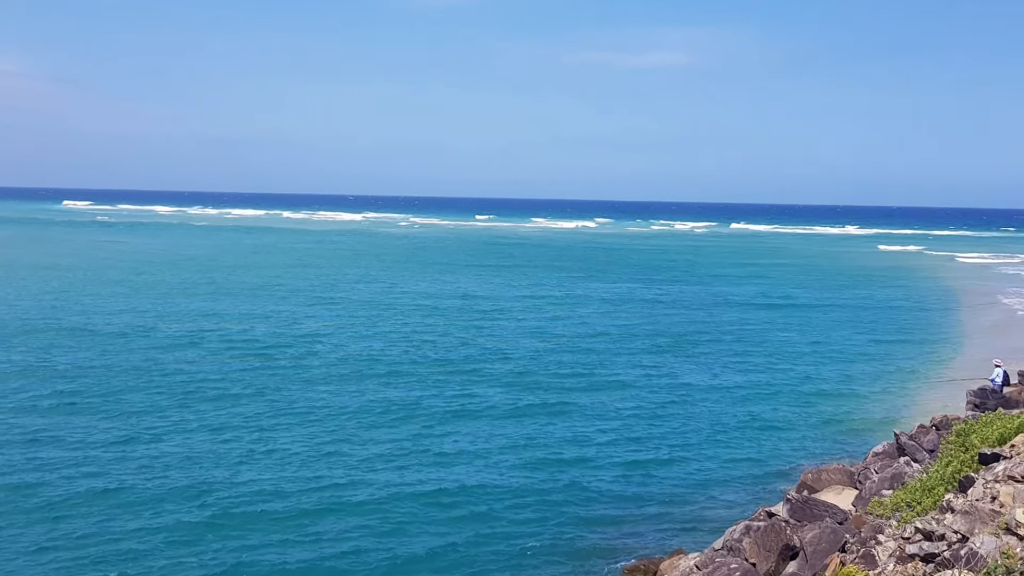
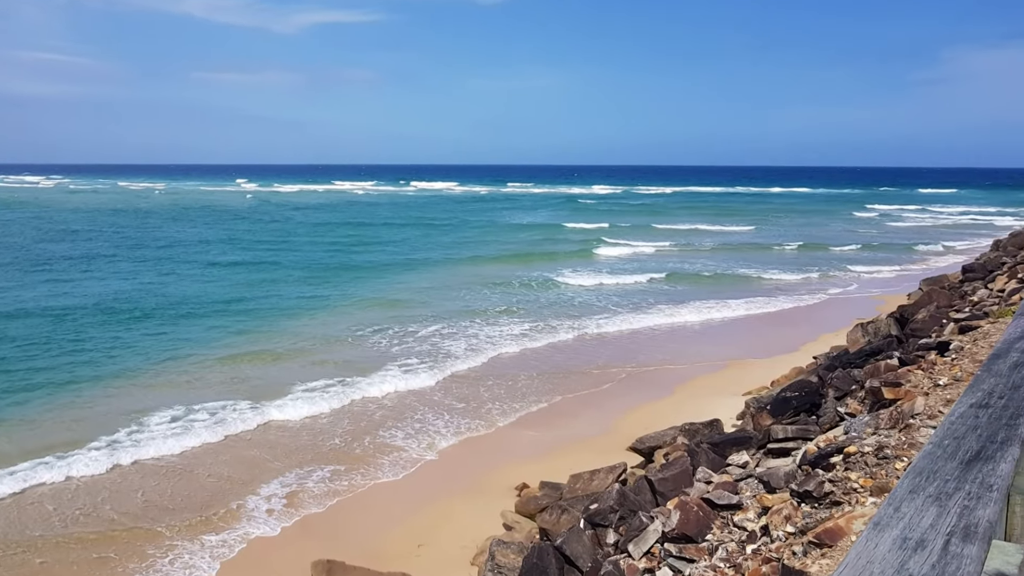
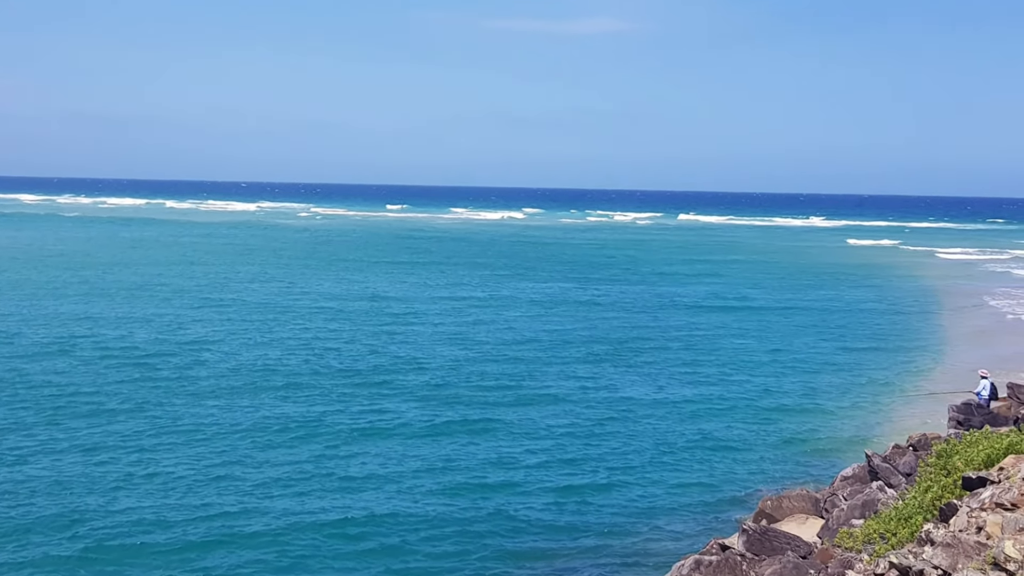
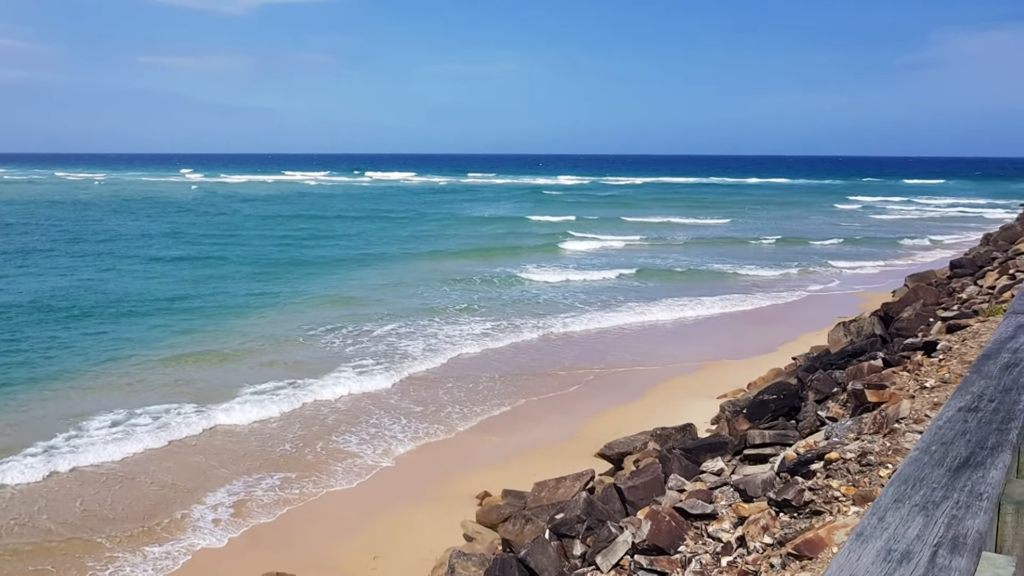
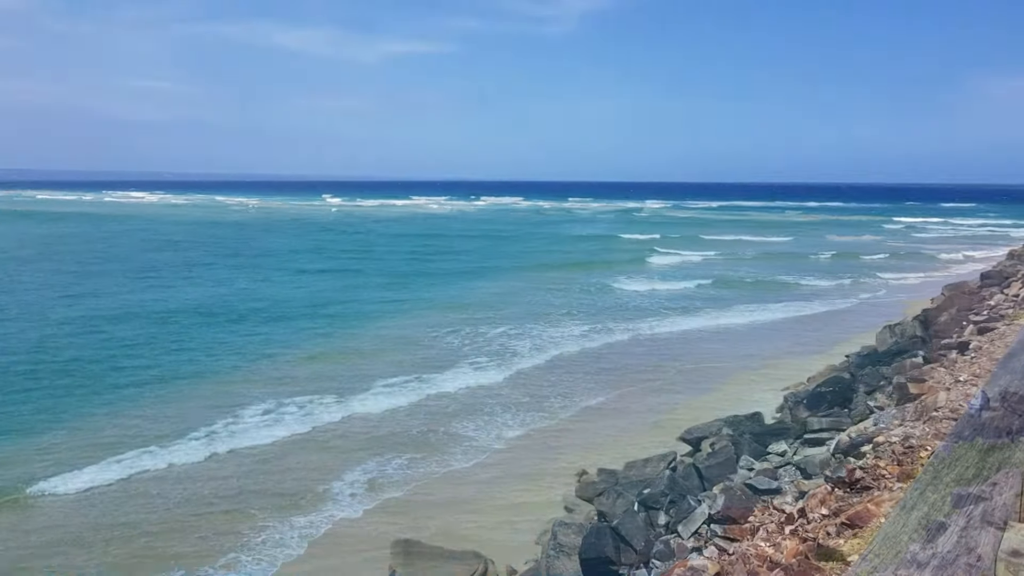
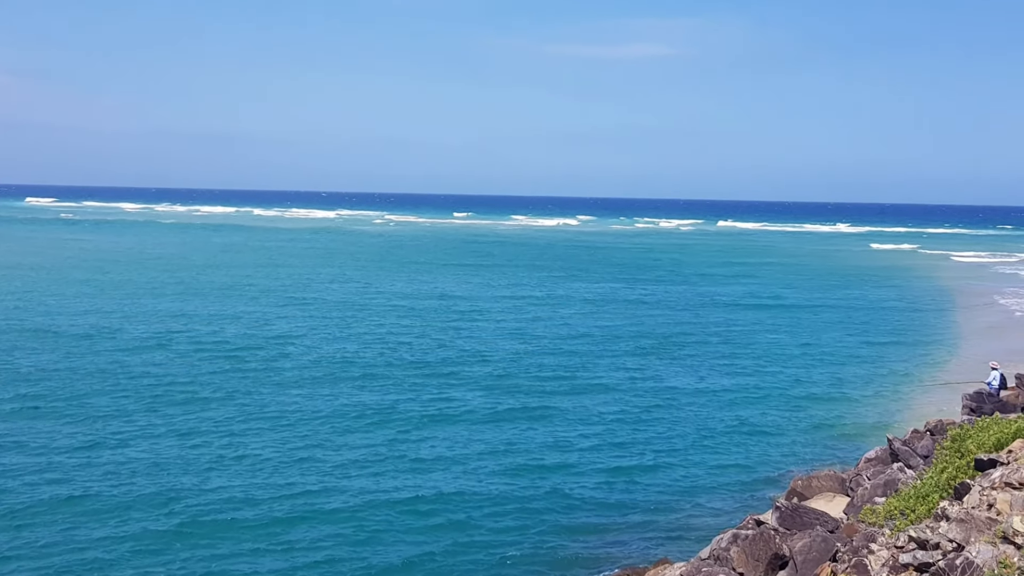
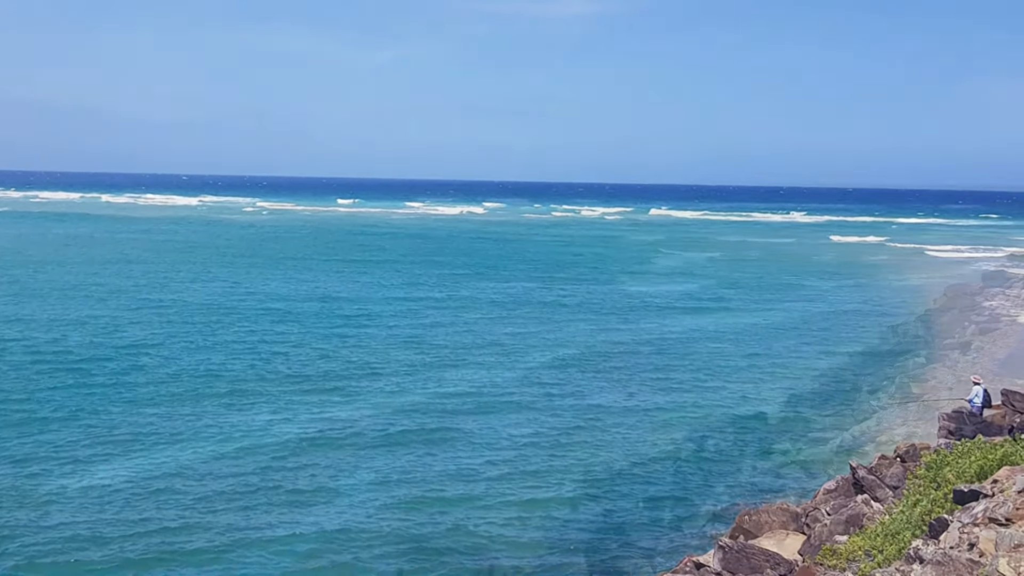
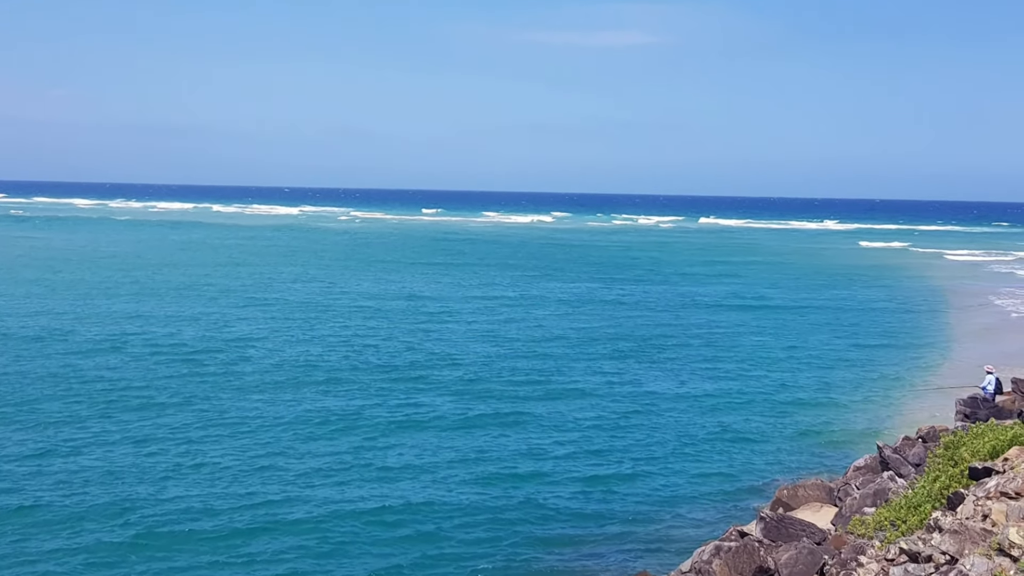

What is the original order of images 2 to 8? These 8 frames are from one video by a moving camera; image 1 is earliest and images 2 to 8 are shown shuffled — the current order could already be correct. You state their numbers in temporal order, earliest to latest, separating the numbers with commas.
6, 8, 3, 7, 5, 2, 4
